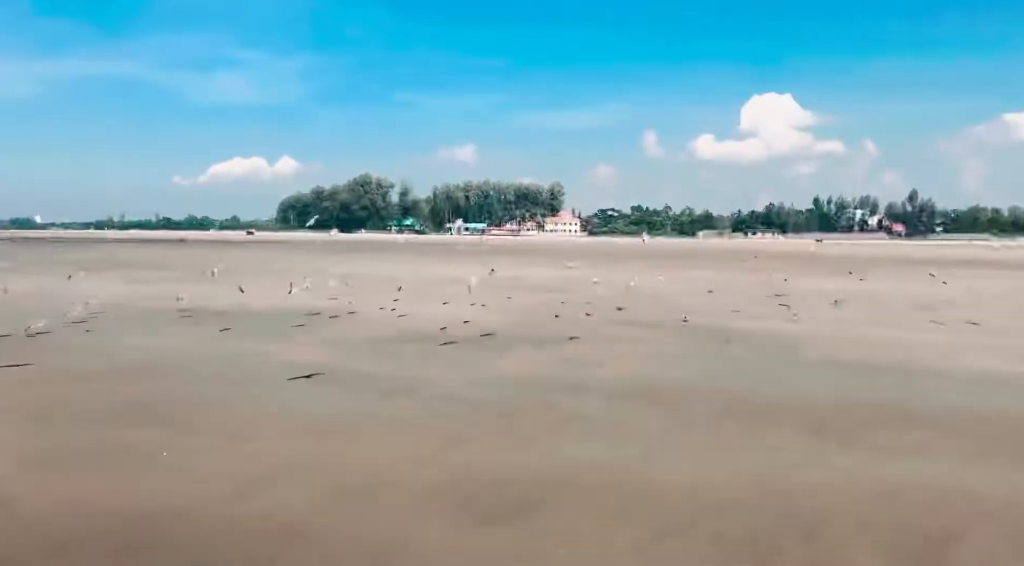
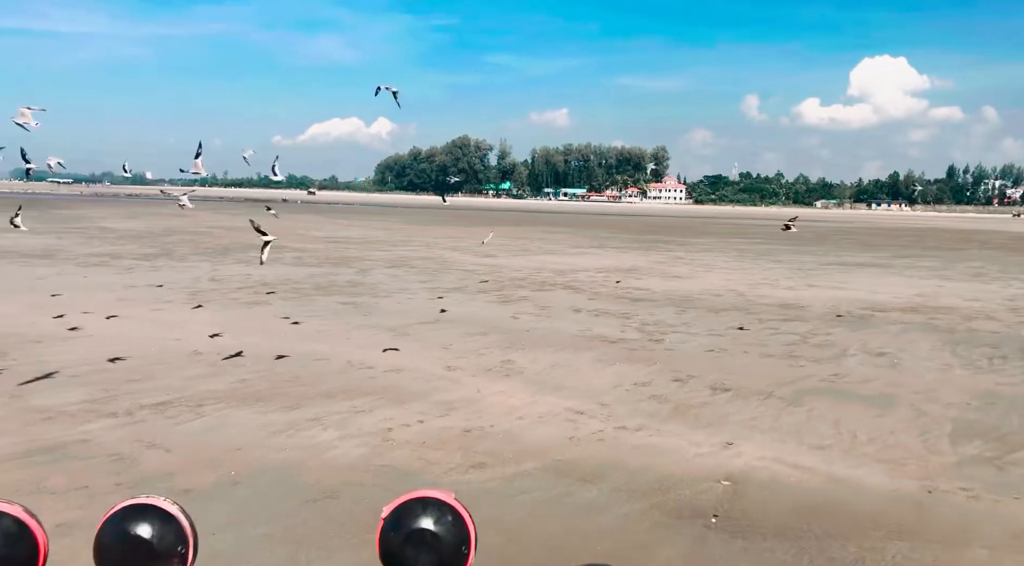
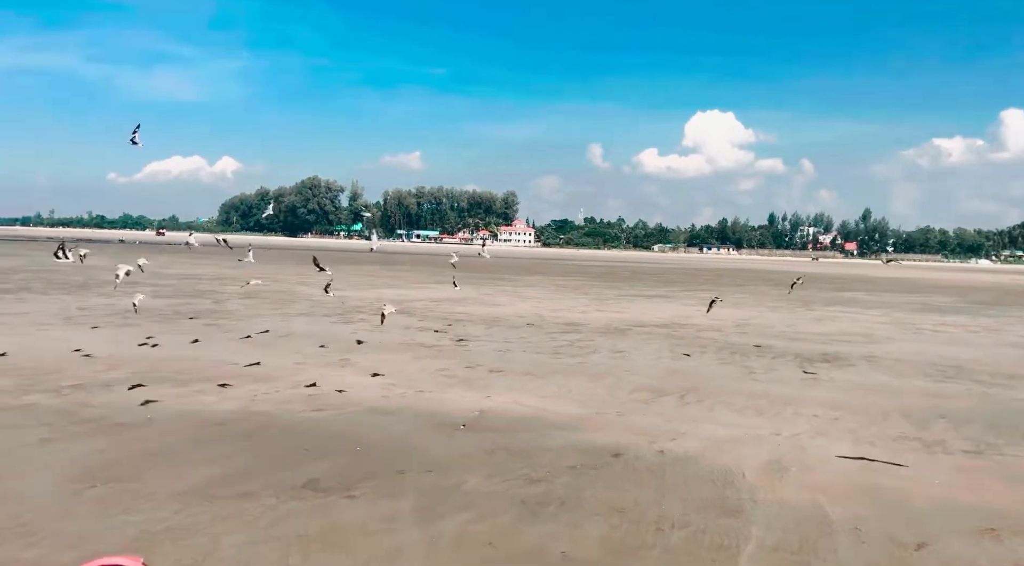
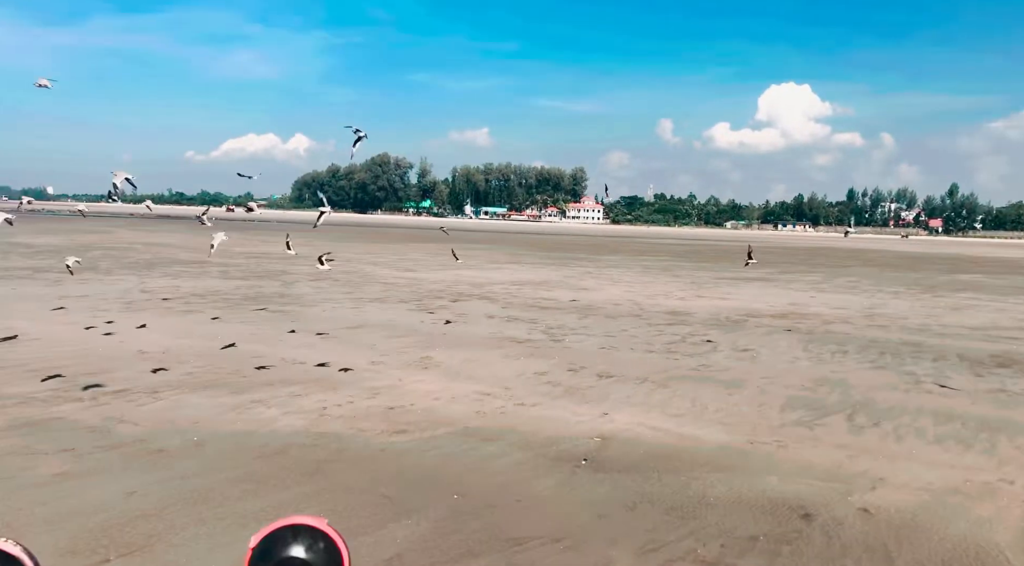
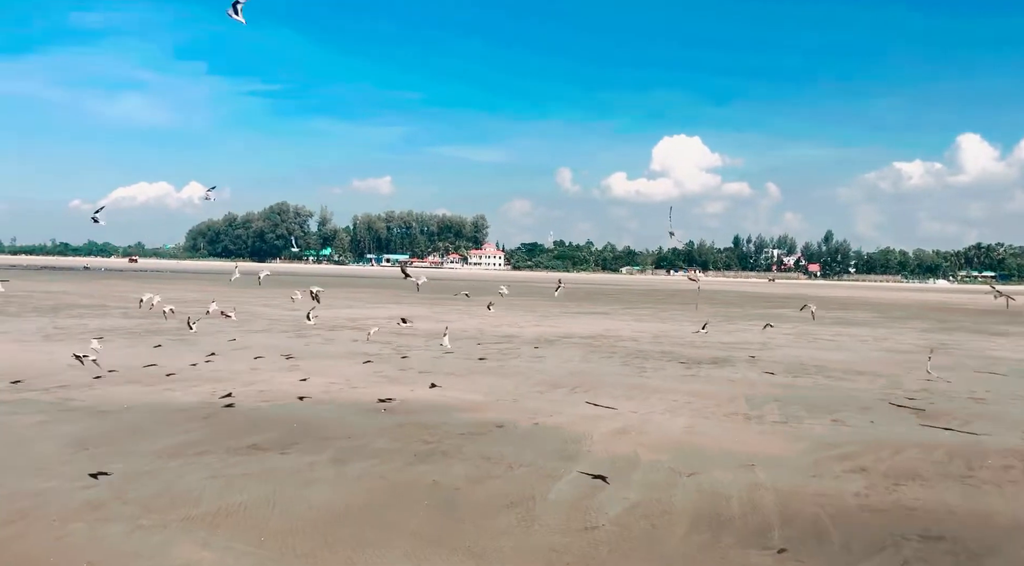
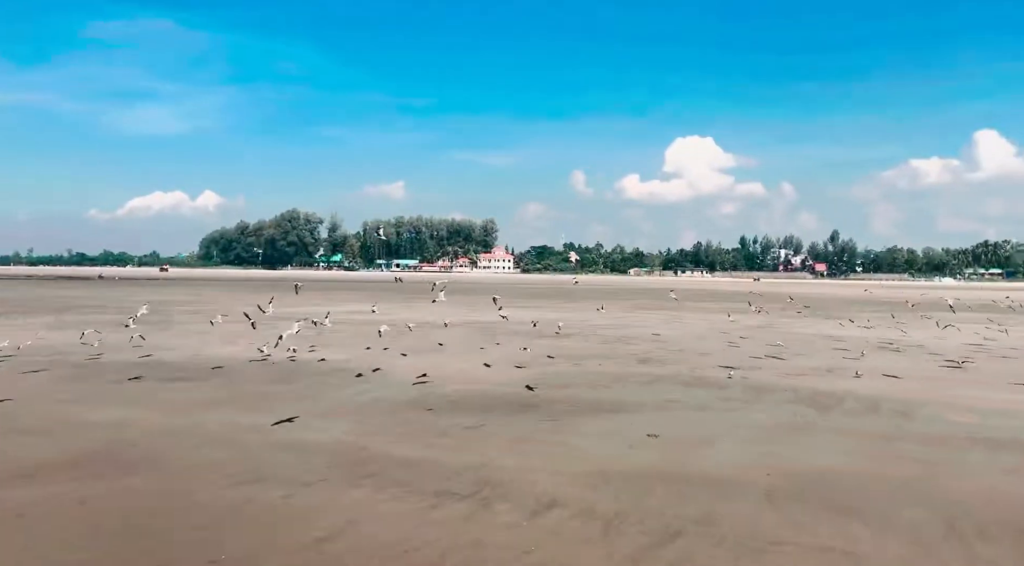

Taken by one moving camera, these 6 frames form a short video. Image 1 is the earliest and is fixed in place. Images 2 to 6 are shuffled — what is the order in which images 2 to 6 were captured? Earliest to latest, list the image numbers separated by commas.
6, 5, 3, 4, 2
